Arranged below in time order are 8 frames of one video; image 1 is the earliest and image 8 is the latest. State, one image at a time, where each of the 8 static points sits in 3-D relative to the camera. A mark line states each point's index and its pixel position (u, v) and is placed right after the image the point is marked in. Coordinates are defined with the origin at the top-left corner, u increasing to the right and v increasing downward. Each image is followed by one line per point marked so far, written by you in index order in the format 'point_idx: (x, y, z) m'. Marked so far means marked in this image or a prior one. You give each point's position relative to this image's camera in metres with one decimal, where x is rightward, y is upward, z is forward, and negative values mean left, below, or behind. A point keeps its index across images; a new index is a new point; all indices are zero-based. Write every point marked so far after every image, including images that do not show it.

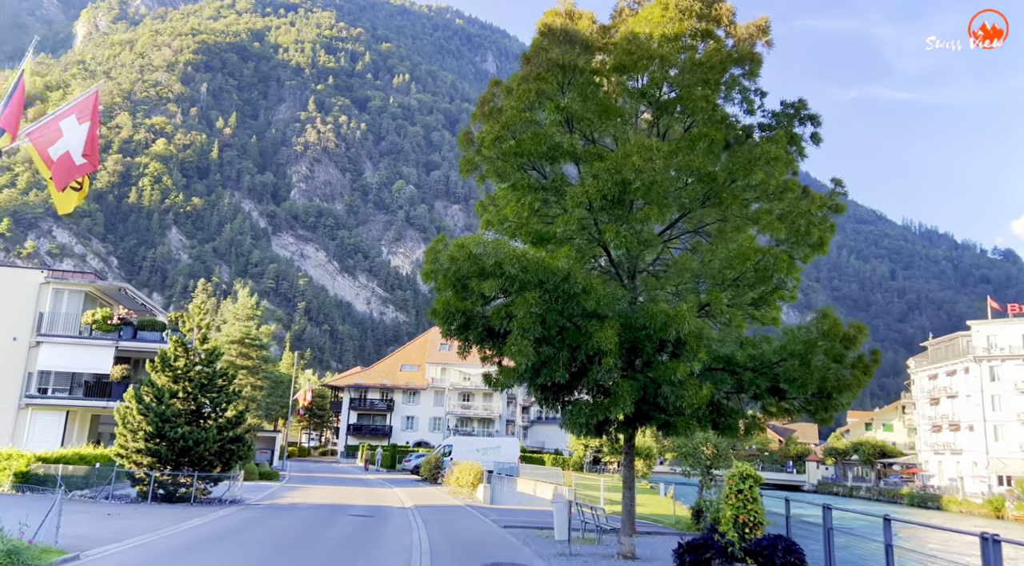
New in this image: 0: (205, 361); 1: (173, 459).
0: (-7.4, -1.9, +18.7) m
1: (-7.8, -4.1, +17.9) m
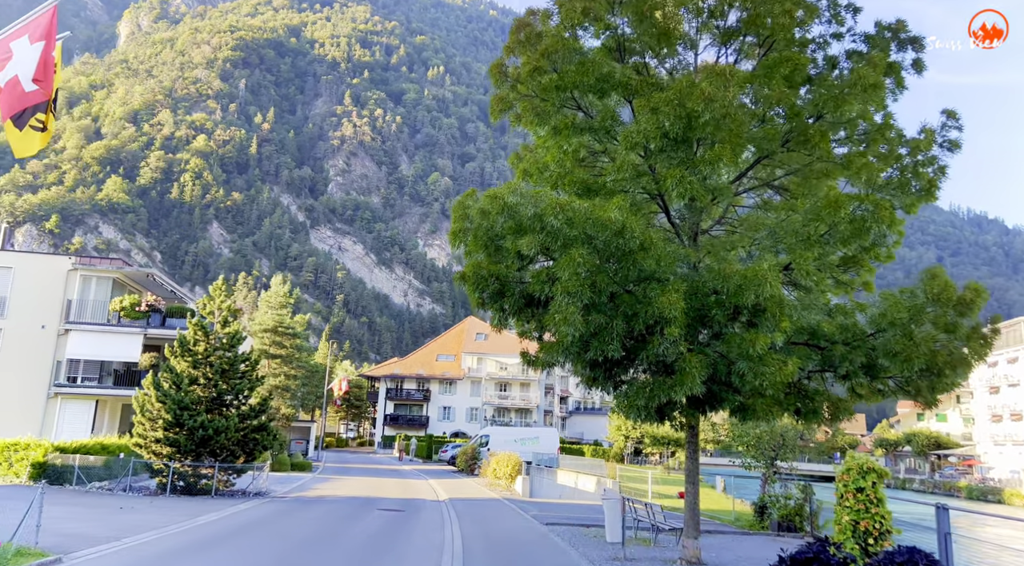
0: (-6.5, -1.4, +17.6) m
1: (-6.9, -3.6, +16.9) m
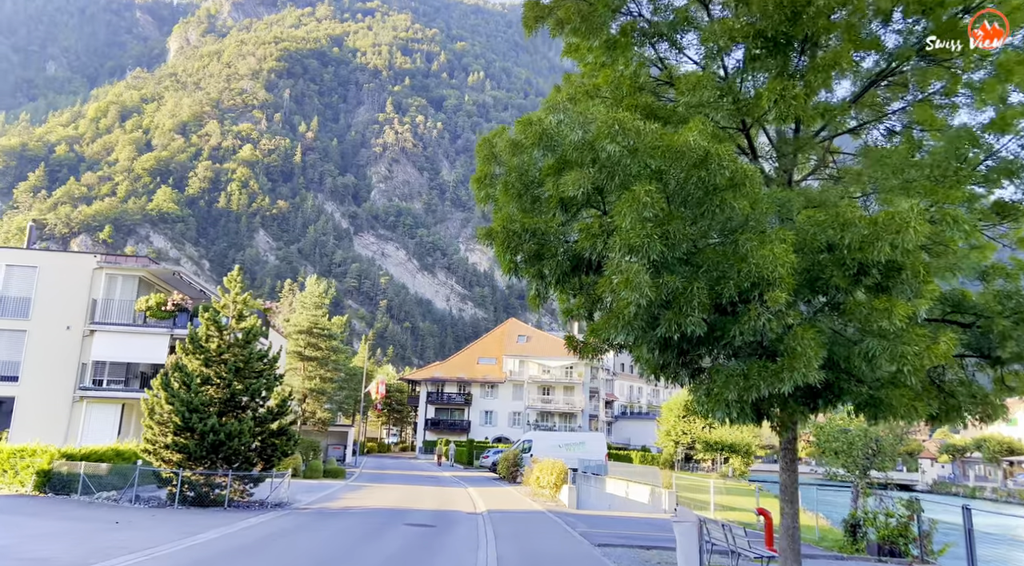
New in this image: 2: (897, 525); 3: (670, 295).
0: (-5.6, -1.2, +16.1) m
1: (-6.1, -3.4, +15.3) m
2: (+5.3, -3.3, +10.8) m
3: (+1.2, 0.0, +5.7) m
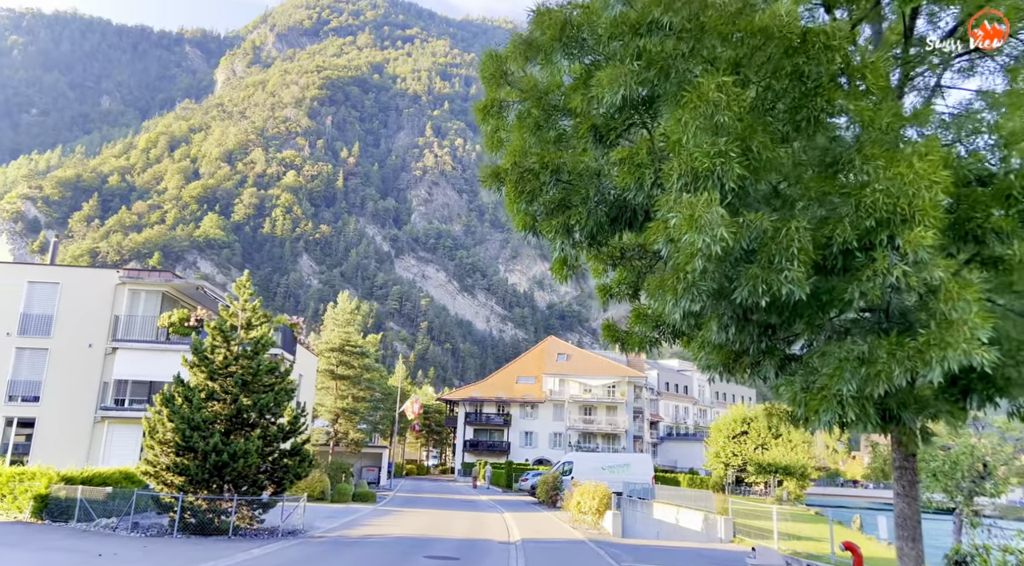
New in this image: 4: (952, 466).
0: (-5.0, -1.3, +14.7) m
1: (-5.5, -3.5, +13.9) m
2: (+5.7, -3.2, +8.7) m
3: (+1.3, +0.2, +4.1) m
4: (+5.9, -2.5, +10.5) m
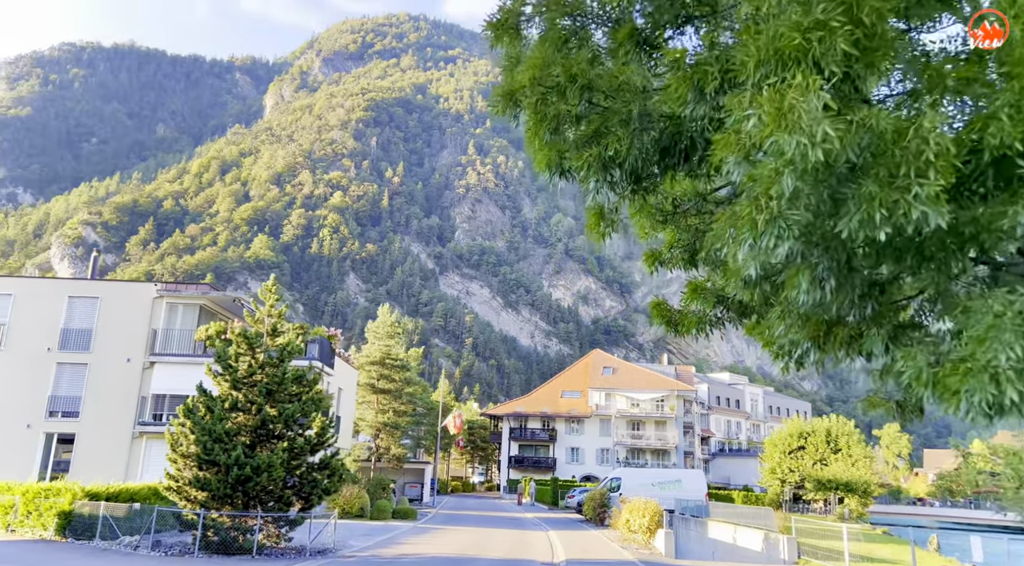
0: (-4.2, -1.4, +13.9) m
1: (-4.7, -3.6, +13.1) m
2: (+6.1, -2.9, +7.3) m
3: (+1.3, +0.5, +3.0) m
4: (+6.3, -2.3, +9.1) m
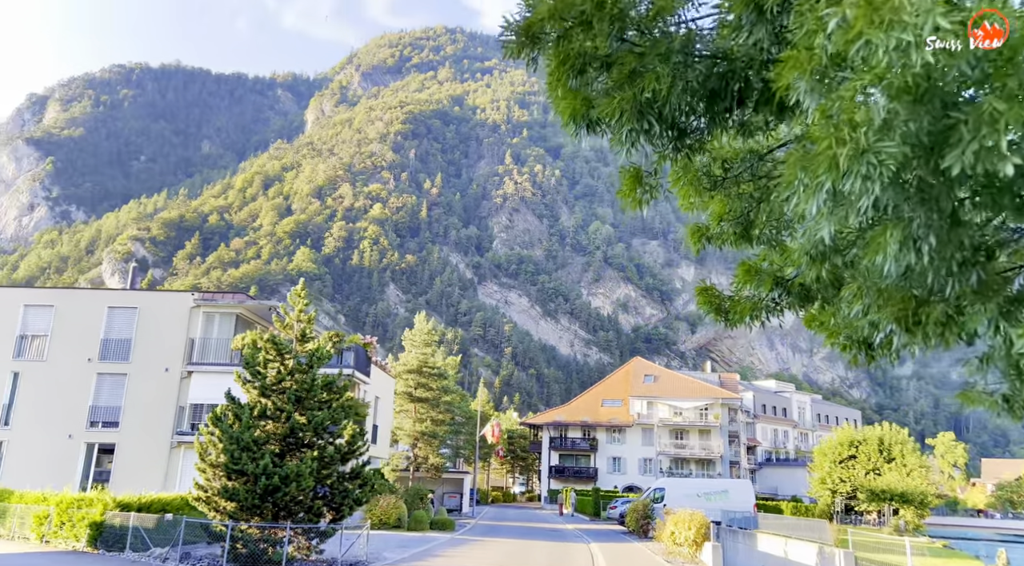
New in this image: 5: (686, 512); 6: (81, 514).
0: (-3.6, -1.4, +13.5) m
1: (-4.1, -3.6, +12.8) m
2: (+6.4, -2.8, +6.4) m
3: (+1.4, +0.6, +2.4) m
4: (+6.7, -2.2, +8.2) m
5: (+4.3, -5.7, +19.1) m
6: (-8.1, -4.3, +14.6) m
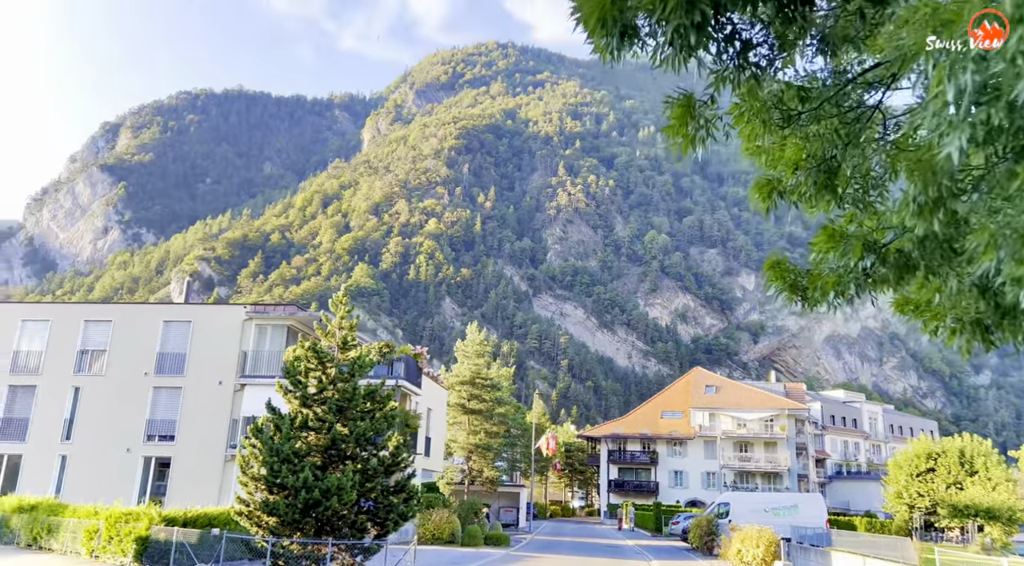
0: (-2.8, -1.5, +13.0) m
1: (-3.3, -3.7, +12.2) m
2: (+6.7, -2.6, +5.2) m
3: (+1.4, +0.8, +1.6) m
4: (+7.2, -2.0, +6.9) m
5: (+5.6, -5.7, +18.0) m
6: (-7.1, -4.5, +14.3) m
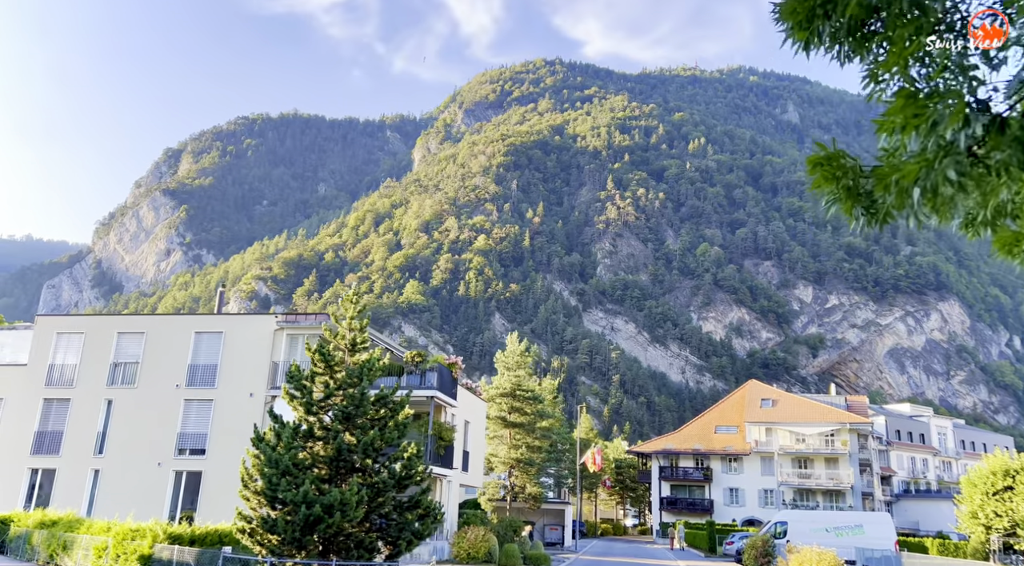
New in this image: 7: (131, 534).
0: (-2.4, -1.5, +12.0) m
1: (-3.0, -3.7, +11.2) m
2: (+6.5, -2.3, +3.5) m
3: (+0.9, +1.1, +0.3) m
4: (+7.1, -1.7, +5.2) m
5: (+6.3, -5.7, +16.2) m
6: (-6.6, -4.5, +13.5) m
7: (-6.9, -4.5, +14.1) m
